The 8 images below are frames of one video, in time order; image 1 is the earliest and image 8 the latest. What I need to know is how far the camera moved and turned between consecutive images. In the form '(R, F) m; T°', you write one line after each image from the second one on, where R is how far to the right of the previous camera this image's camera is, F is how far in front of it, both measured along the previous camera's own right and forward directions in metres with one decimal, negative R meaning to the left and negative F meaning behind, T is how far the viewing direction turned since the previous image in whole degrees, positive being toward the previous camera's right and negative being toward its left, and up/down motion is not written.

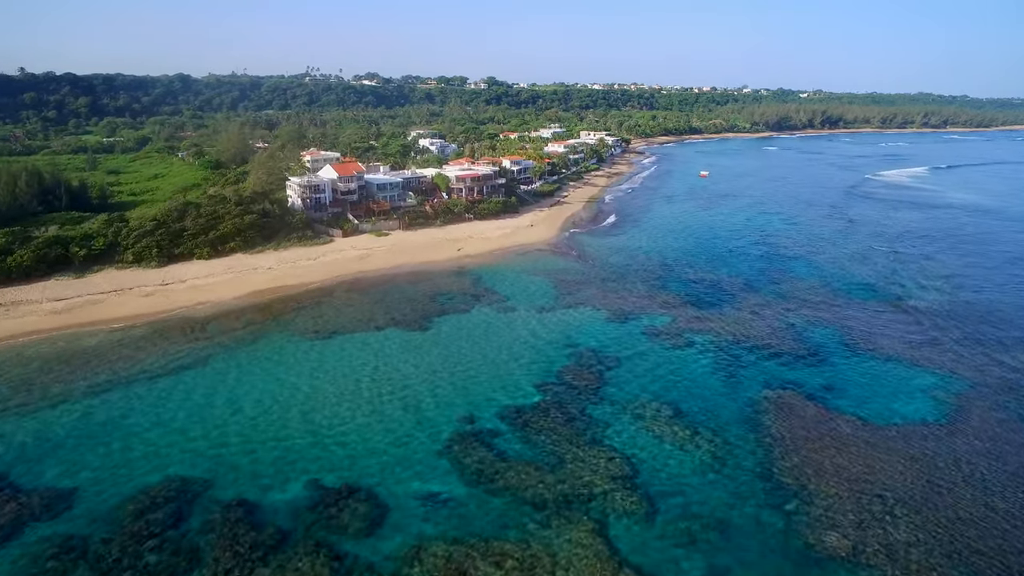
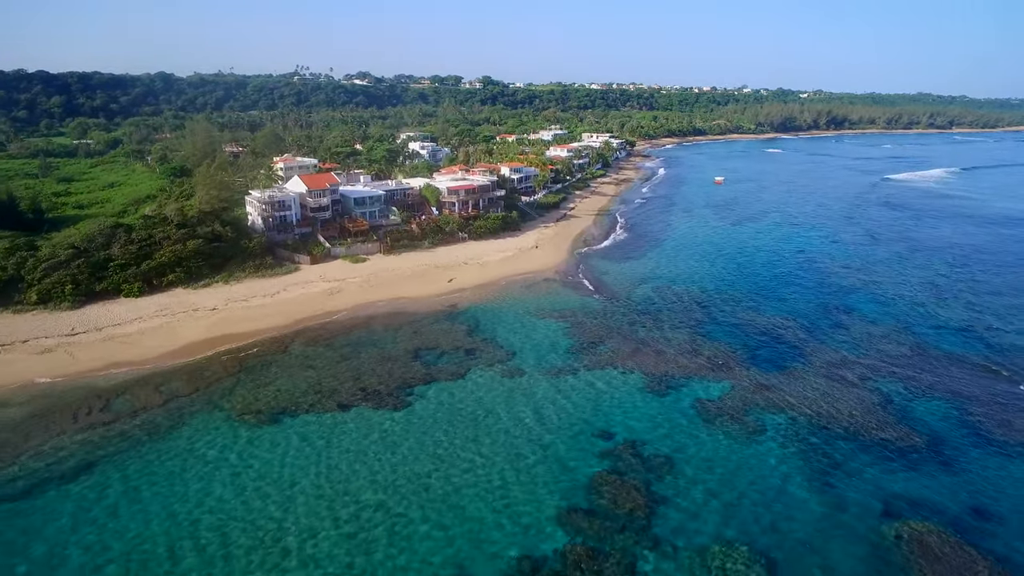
(-0.5, +9.2) m; 0°
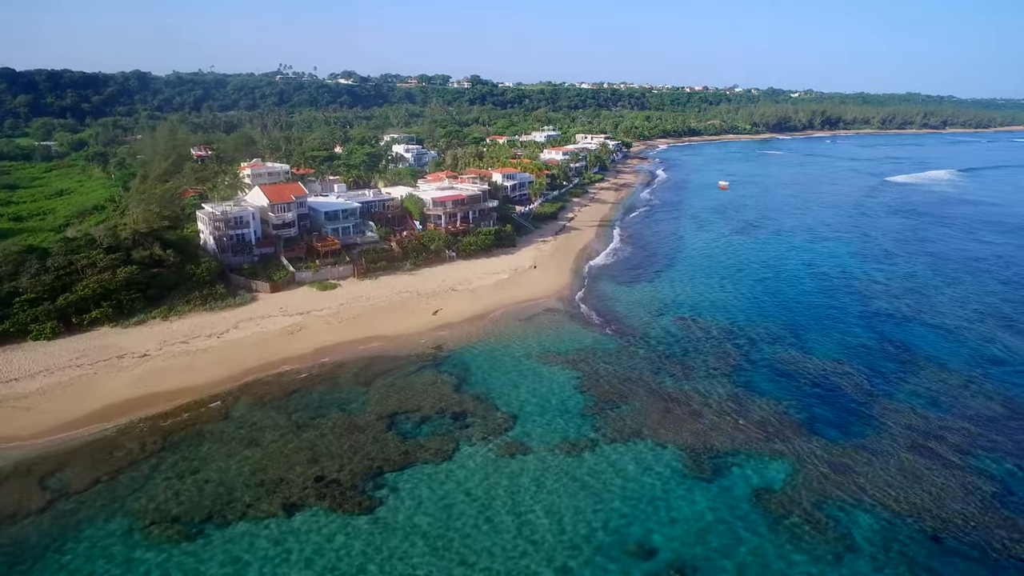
(-0.4, +6.8) m; +1°
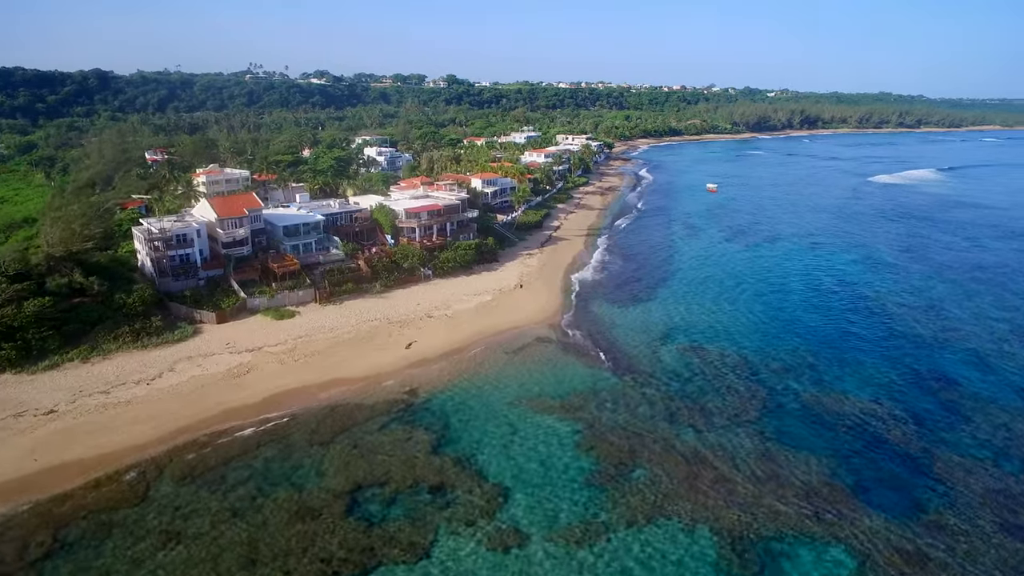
(-0.3, +5.0) m; +2°
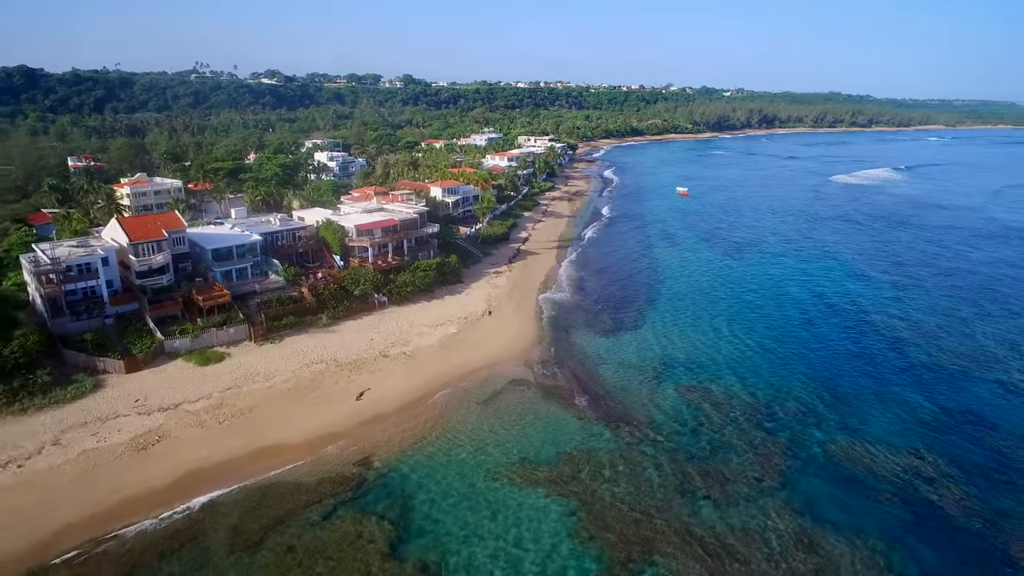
(-0.4, +5.0) m; +3°
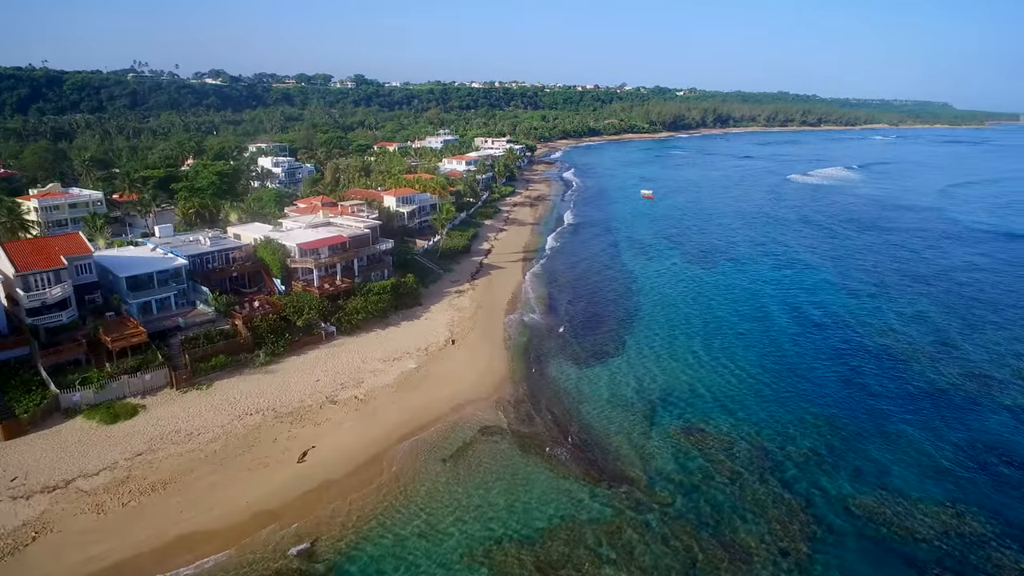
(-0.4, +4.1) m; +4°
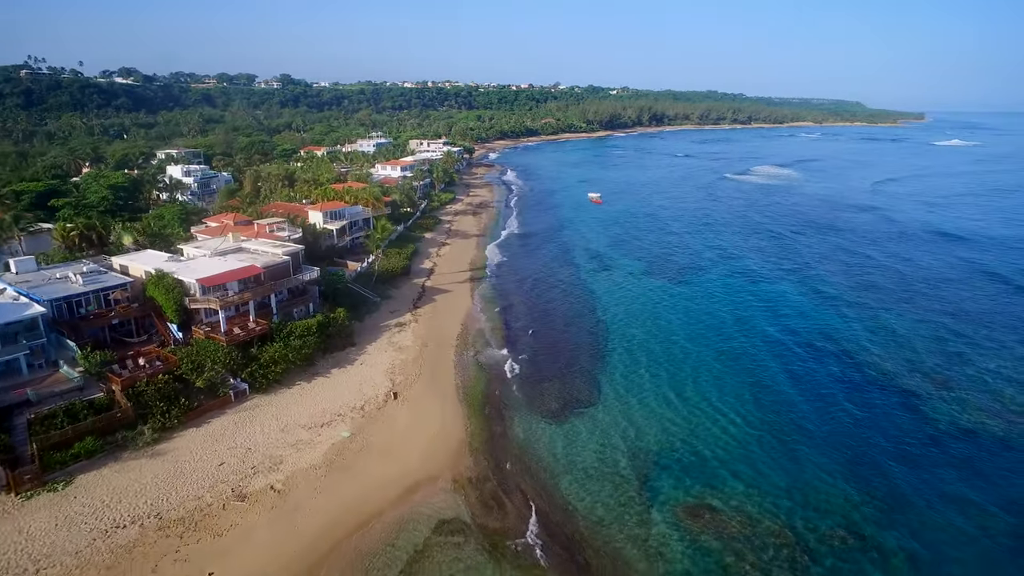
(-0.6, +5.6) m; +5°
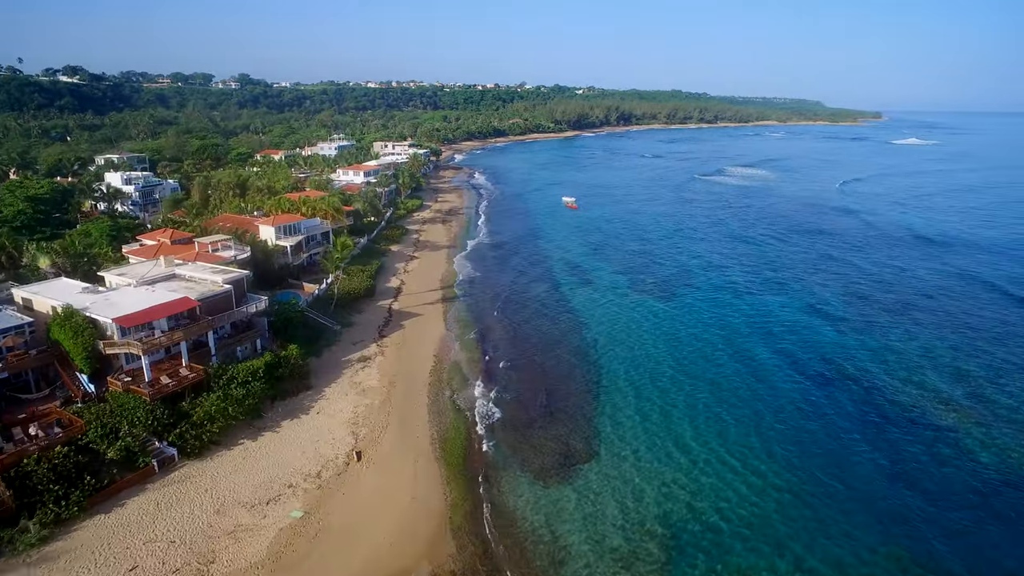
(-0.6, +4.4) m; +3°
